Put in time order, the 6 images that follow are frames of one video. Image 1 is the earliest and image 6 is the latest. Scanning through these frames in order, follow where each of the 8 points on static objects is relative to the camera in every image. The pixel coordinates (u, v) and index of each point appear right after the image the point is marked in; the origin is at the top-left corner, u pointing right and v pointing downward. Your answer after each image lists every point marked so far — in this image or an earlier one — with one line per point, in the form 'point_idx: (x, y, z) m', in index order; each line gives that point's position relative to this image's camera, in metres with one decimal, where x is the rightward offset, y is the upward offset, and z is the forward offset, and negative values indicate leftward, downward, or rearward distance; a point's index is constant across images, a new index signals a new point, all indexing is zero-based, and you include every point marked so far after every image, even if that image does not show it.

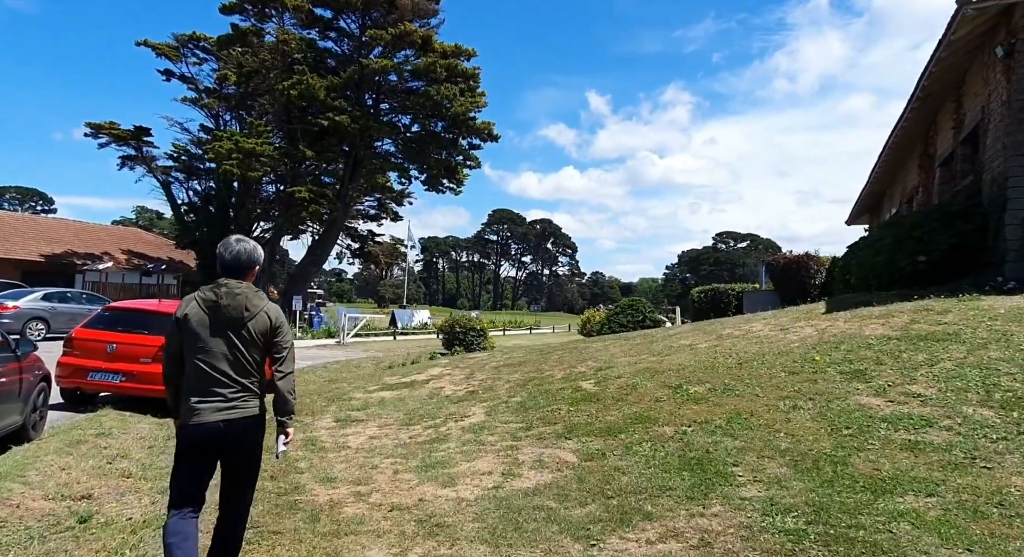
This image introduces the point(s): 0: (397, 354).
0: (-3.7, -2.5, +20.0) m
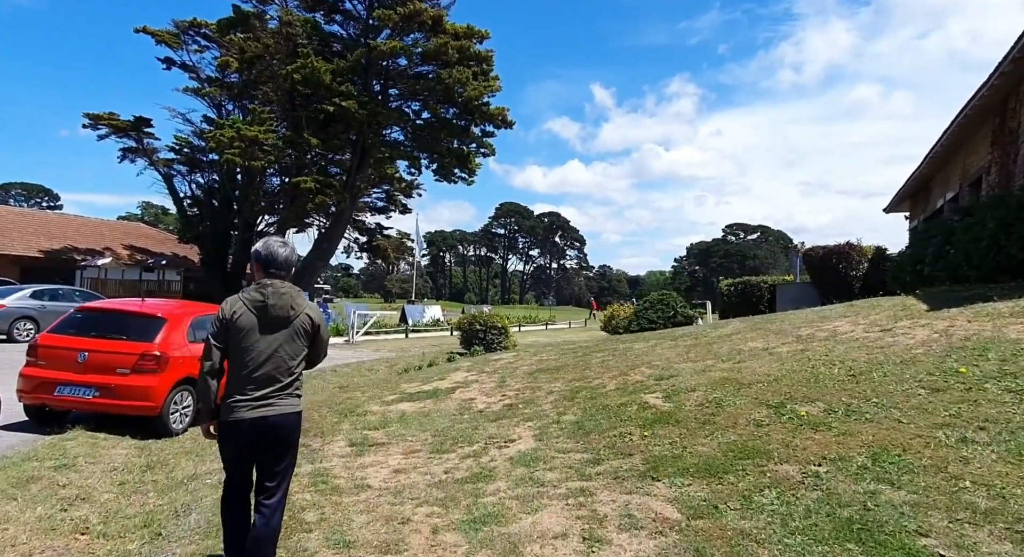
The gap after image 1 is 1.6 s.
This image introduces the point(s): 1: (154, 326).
0: (-3.0, -2.3, +18.6) m
1: (-4.6, -0.6, +7.9) m
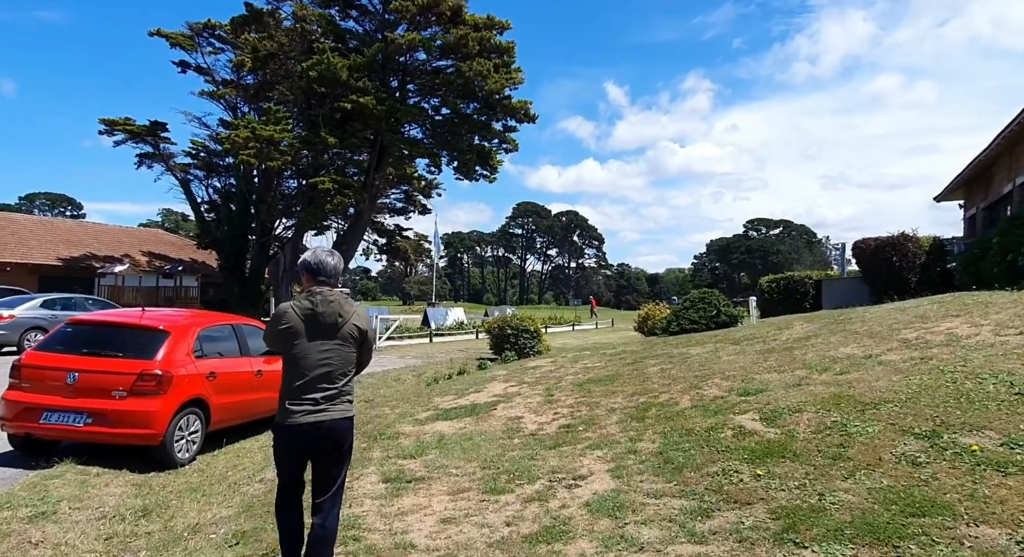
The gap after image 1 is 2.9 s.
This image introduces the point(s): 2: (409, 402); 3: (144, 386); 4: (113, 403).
0: (-2.1, -2.4, +17.5) m
1: (-4.0, -0.7, +6.9) m
2: (-1.7, -2.1, +10.4) m
3: (-3.9, -1.1, +6.5) m
4: (-4.1, -1.3, +6.4) m
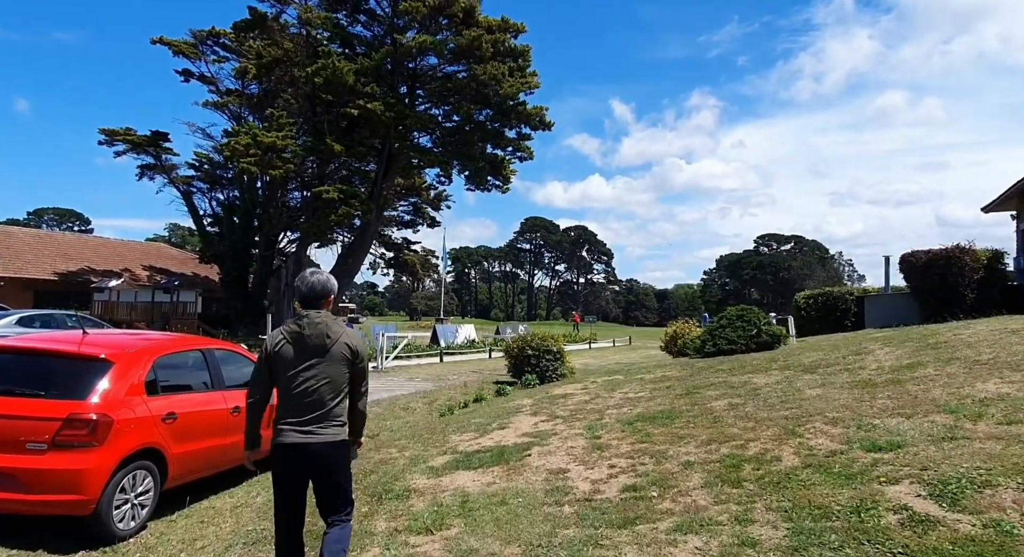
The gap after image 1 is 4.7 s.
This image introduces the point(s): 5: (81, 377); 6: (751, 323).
0: (-1.6, -2.8, +15.8) m
1: (-3.6, -0.8, +5.3) m
2: (-1.3, -2.3, +8.7) m
3: (-3.5, -1.2, +4.9) m
4: (-3.7, -1.4, +4.8) m
5: (-3.6, -0.8, +5.2) m
6: (+6.5, -1.2, +16.9) m
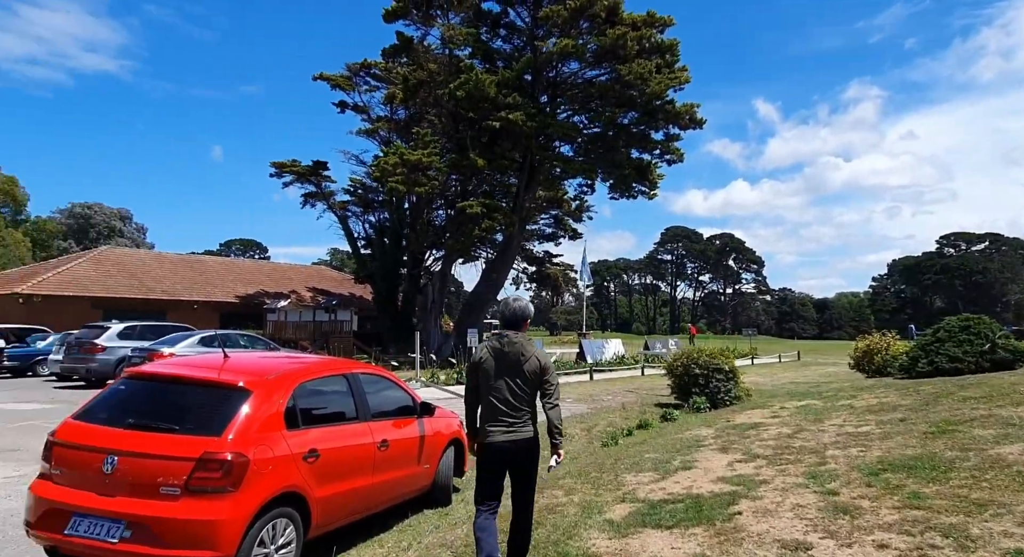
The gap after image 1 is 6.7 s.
0: (+2.3, -3.0, +14.4) m
1: (-2.1, -0.9, +4.6) m
2: (+0.9, -2.4, +7.4) m
3: (-2.1, -1.4, +4.1) m
4: (-2.4, -1.5, +4.1) m
5: (-2.2, -0.9, +4.5) m
6: (+10.3, -1.3, +13.7) m
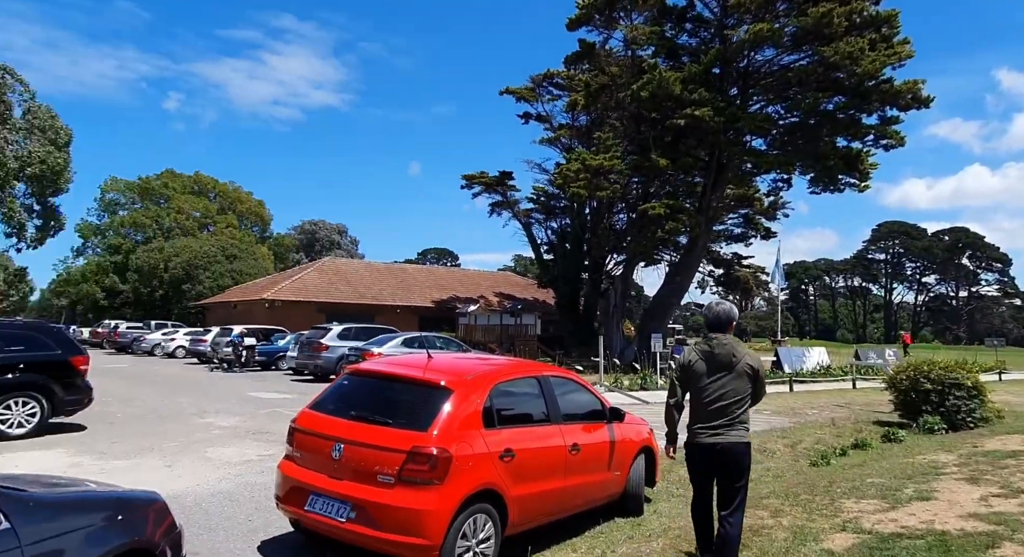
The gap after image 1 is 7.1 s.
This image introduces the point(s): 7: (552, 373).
0: (+6.4, -3.1, +13.0) m
1: (-0.6, -1.0, +4.8) m
2: (+3.1, -2.4, +6.7) m
3: (-0.7, -1.4, +4.4) m
4: (-1.0, -1.5, +4.4) m
5: (-0.7, -1.0, +4.8) m
6: (+13.9, -1.2, +10.0) m
7: (+0.4, -0.9, +6.1) m
